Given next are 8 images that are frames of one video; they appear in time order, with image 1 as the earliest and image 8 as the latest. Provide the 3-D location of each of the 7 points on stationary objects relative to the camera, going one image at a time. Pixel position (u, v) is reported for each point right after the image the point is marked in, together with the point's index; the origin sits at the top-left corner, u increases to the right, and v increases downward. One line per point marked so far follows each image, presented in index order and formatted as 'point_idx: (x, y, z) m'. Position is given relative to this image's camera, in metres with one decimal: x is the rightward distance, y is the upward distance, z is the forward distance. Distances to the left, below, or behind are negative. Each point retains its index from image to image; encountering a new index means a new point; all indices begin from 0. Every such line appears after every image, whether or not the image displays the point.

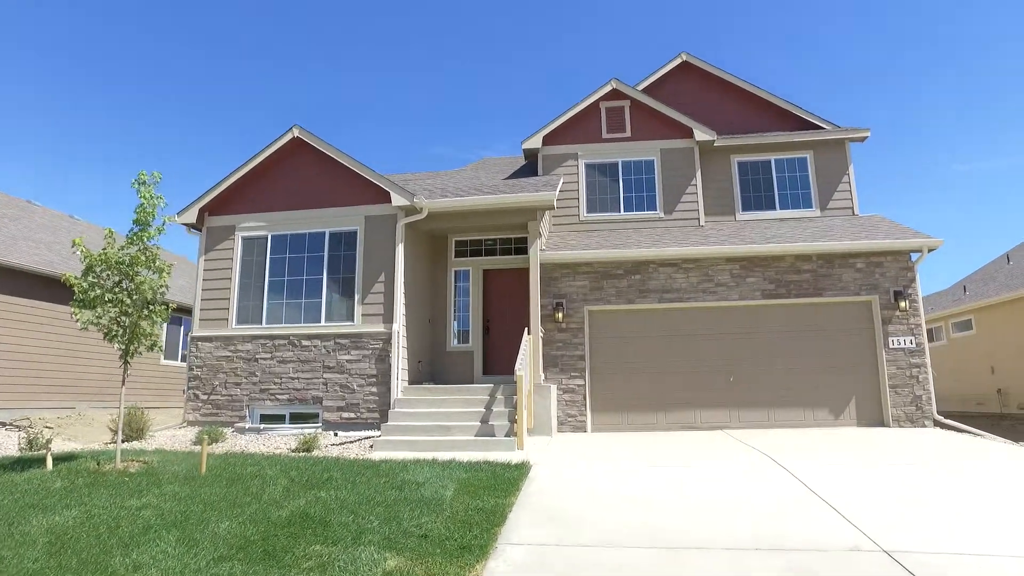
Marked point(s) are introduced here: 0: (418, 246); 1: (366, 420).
0: (-1.4, +0.6, +10.6) m
1: (-2.0, -1.8, +9.4) m
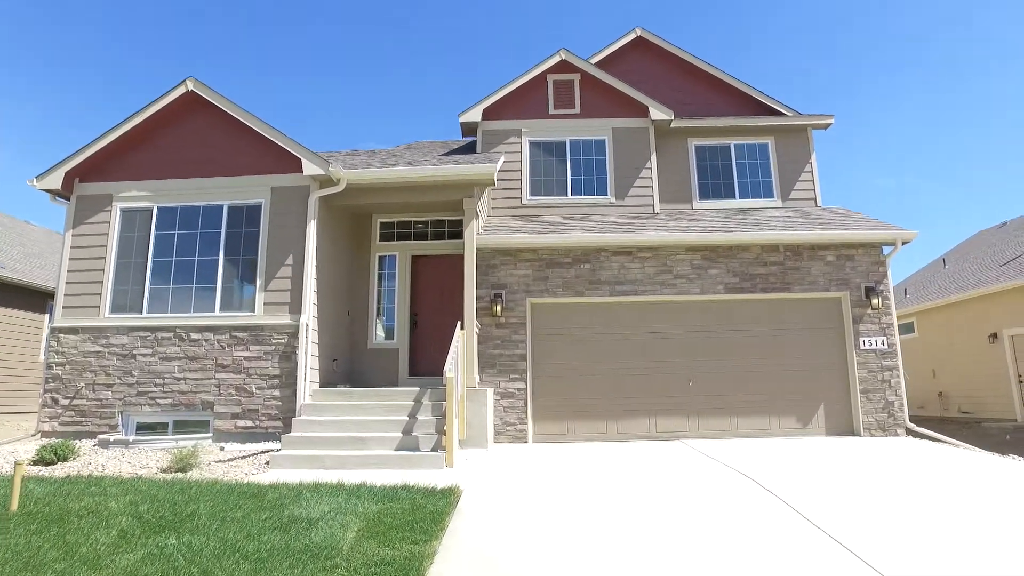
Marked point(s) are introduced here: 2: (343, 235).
0: (-2.3, +0.8, +9.2) m
1: (-2.8, -1.6, +7.9) m
2: (-2.3, +0.7, +9.5) m
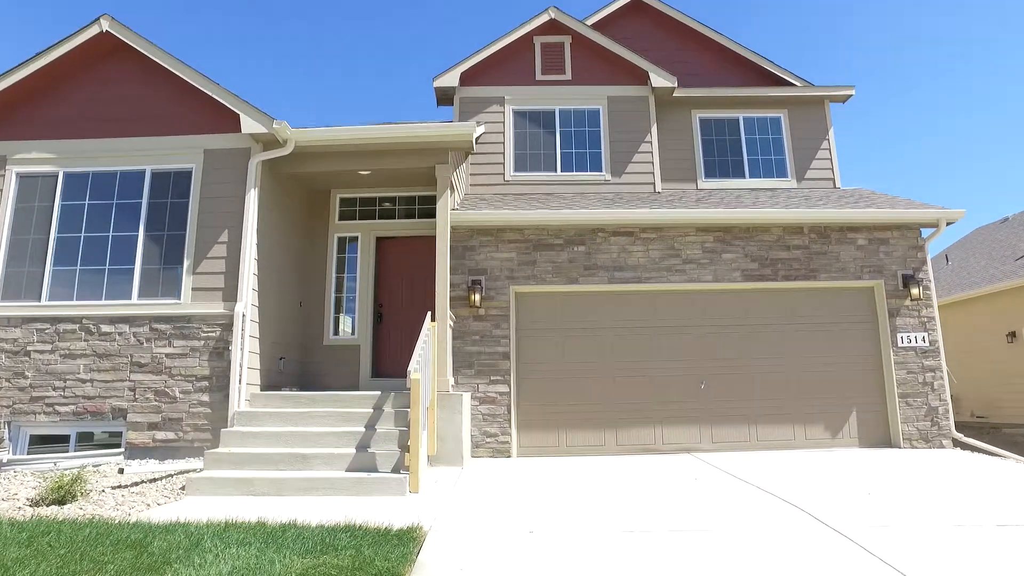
0: (-2.5, +1.0, +7.7) m
1: (-2.9, -1.4, +6.5) m
2: (-2.5, +0.9, +8.1) m
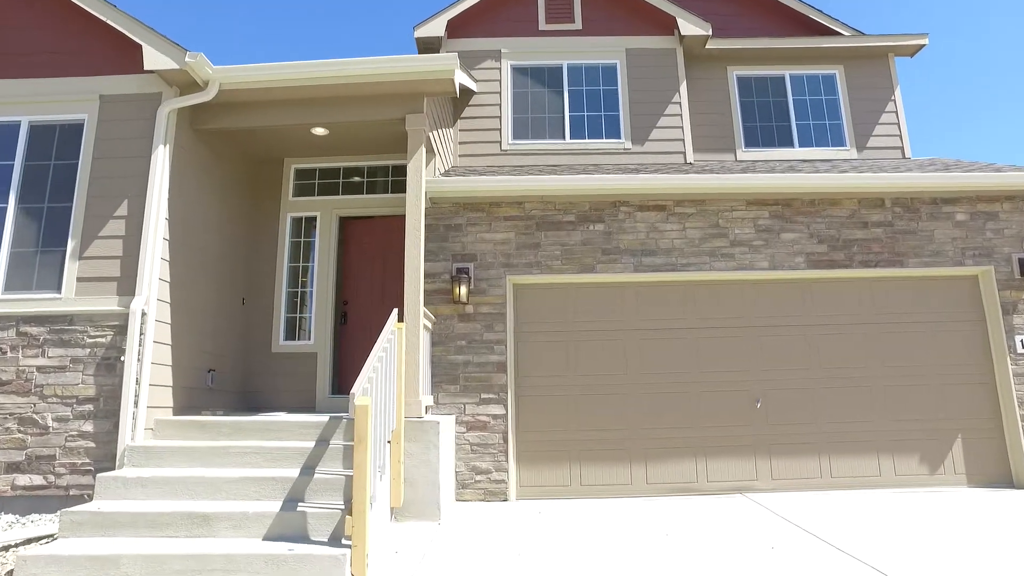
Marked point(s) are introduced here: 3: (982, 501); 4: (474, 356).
0: (-2.5, +1.1, +6.0) m
1: (-3.0, -1.3, +4.7) m
2: (-2.5, +0.9, +6.3) m
3: (+3.5, -1.6, +5.3) m
4: (-0.3, -0.6, +5.8) m
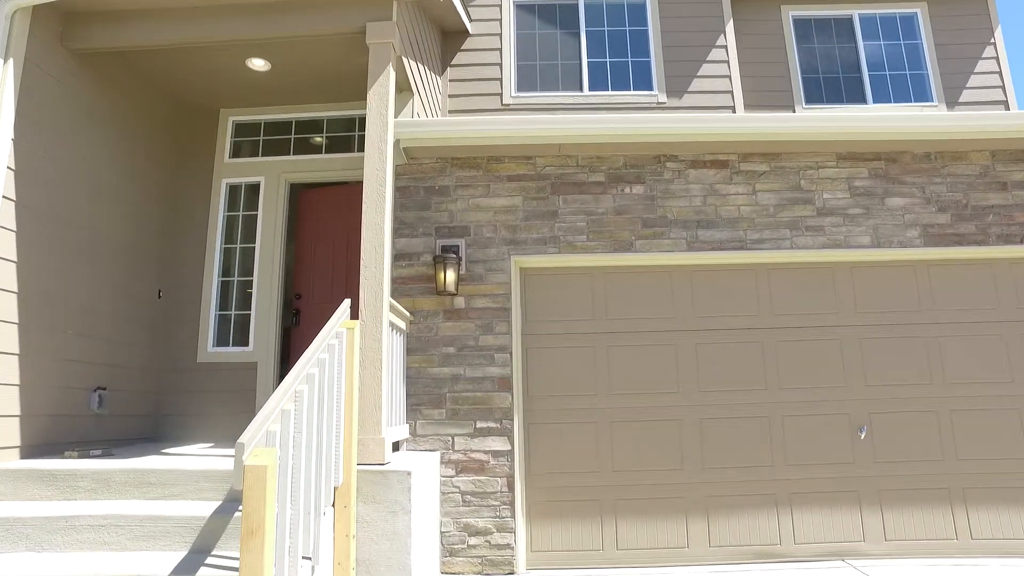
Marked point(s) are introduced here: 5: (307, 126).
0: (-2.5, +1.1, +4.3) m
1: (-2.9, -1.2, +3.0) m
2: (-2.5, +1.0, +4.7) m
3: (+3.6, -1.5, +3.7) m
4: (-0.3, -0.5, +4.1) m
5: (-1.5, +1.2, +5.3) m
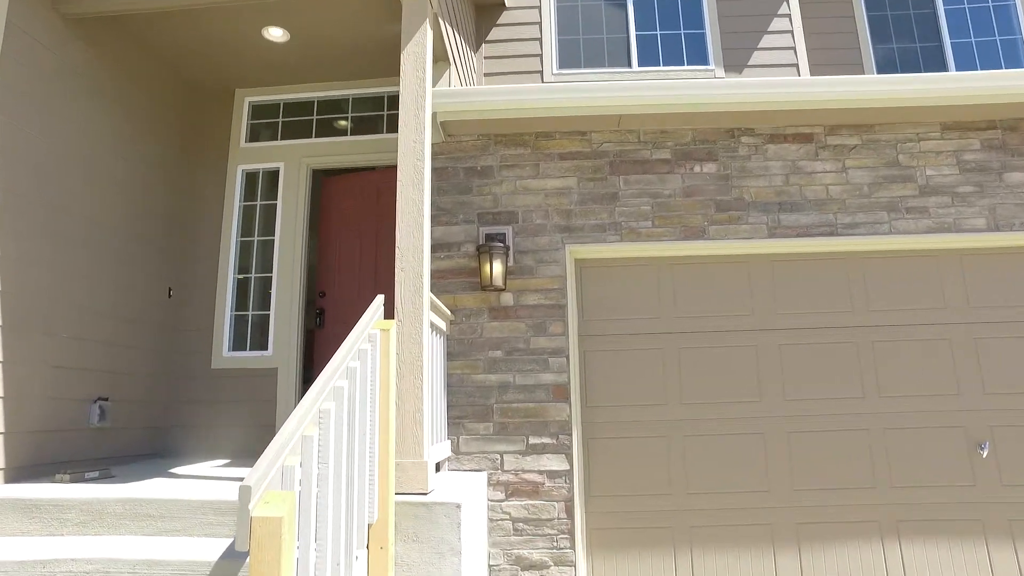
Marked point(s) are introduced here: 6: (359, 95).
0: (-2.2, +1.2, +3.8) m
1: (-2.7, -1.2, +2.5) m
2: (-2.2, +1.0, +4.2) m
3: (+3.9, -1.4, +3.0) m
4: (0.0, -0.4, +3.5) m
5: (-1.2, +1.2, +4.8) m
6: (-1.0, +1.3, +4.8) m
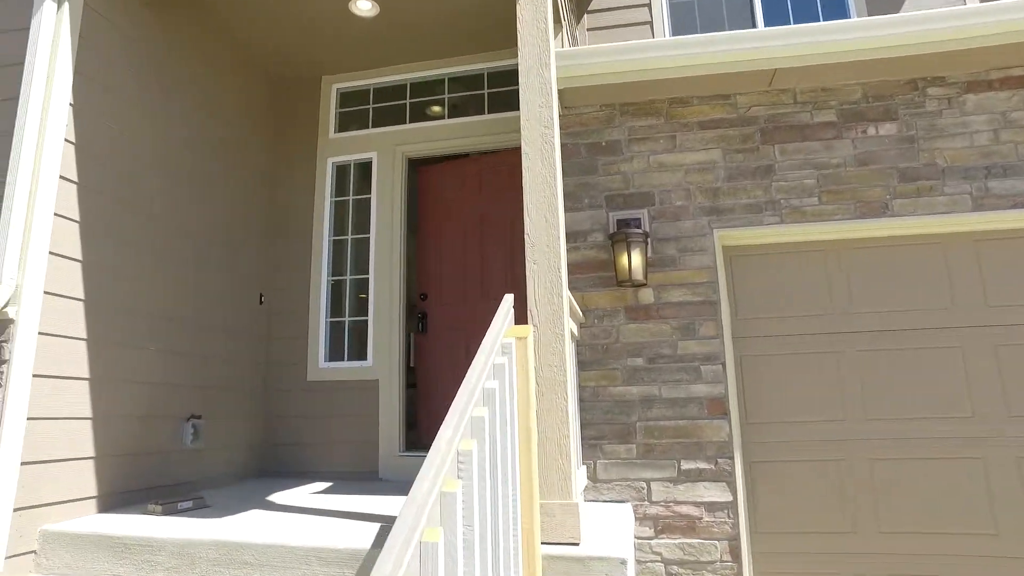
0: (-1.6, +1.1, +3.5) m
1: (-2.1, -1.3, +2.2) m
2: (-1.6, +1.0, +3.8) m
3: (+4.4, -1.3, +2.0) m
4: (+0.6, -0.4, +3.0) m
5: (-0.5, +1.2, +4.4) m
6: (-0.3, +1.3, +4.3) m
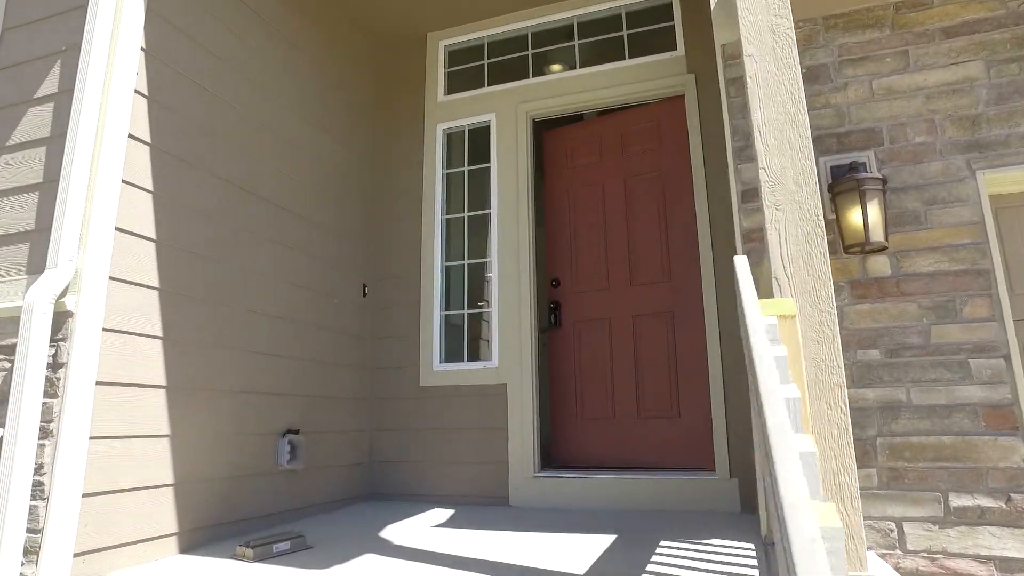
0: (-1.0, +1.2, +2.9) m
1: (-1.6, -1.3, +1.7) m
2: (-0.9, +1.1, +3.2) m
3: (+4.9, -1.1, +0.7) m
4: (+1.2, -0.3, +2.1) m
5: (+0.2, +1.3, +3.7) m
6: (+0.4, +1.4, +3.6) m
